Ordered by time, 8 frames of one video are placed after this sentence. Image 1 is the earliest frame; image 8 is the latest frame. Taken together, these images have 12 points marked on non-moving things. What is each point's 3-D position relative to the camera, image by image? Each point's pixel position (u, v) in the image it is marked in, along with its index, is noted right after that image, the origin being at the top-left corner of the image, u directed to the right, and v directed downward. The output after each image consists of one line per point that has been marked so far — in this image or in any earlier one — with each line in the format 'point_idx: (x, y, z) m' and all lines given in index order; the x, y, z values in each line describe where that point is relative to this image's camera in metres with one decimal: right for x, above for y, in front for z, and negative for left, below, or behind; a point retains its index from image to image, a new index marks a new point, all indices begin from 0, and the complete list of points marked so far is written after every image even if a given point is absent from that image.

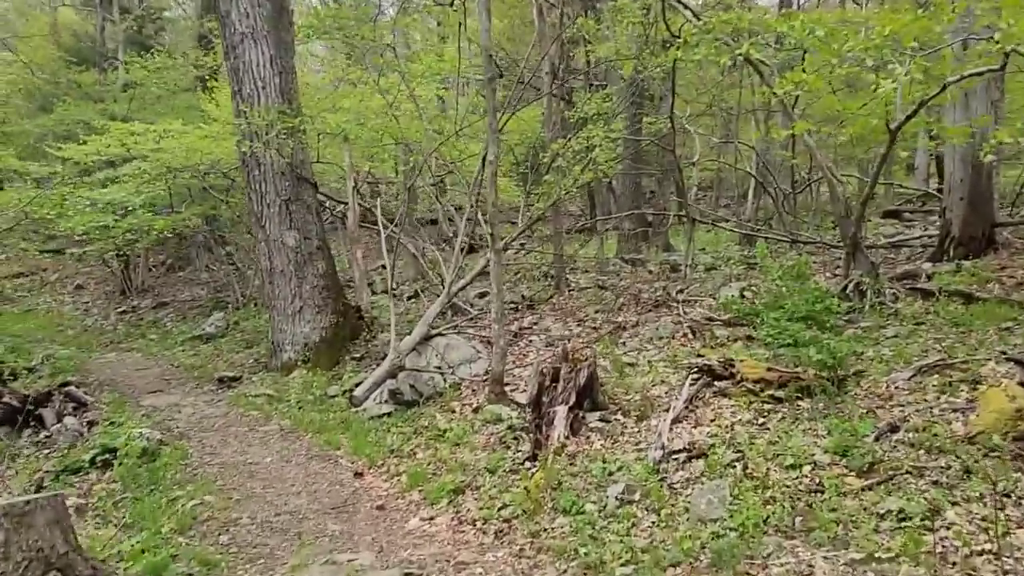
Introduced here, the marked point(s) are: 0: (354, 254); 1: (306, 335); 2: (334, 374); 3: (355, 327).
0: (-2.4, +0.5, +12.3) m
1: (-2.9, -0.7, +11.1) m
2: (-2.4, -1.2, +10.6) m
3: (-2.3, -0.6, +11.6) m
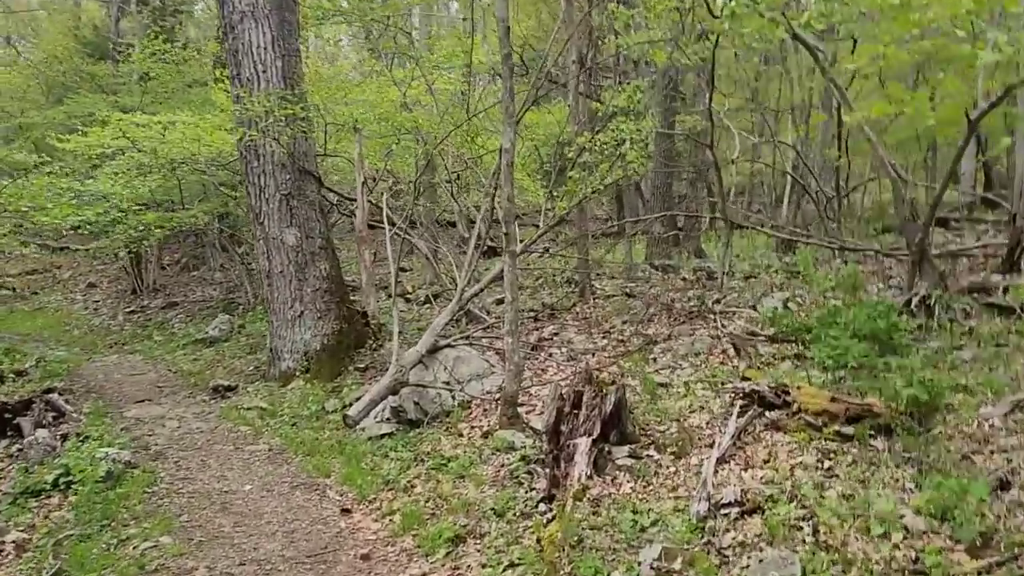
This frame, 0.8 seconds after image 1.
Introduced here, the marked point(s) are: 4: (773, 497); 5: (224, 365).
0: (-2.1, +0.5, +11.4) m
1: (-2.6, -0.7, +10.2) m
2: (-2.2, -1.2, +9.6) m
3: (-2.0, -0.6, +10.6) m
4: (+1.5, -1.2, +4.5) m
5: (-4.6, -1.2, +12.8) m
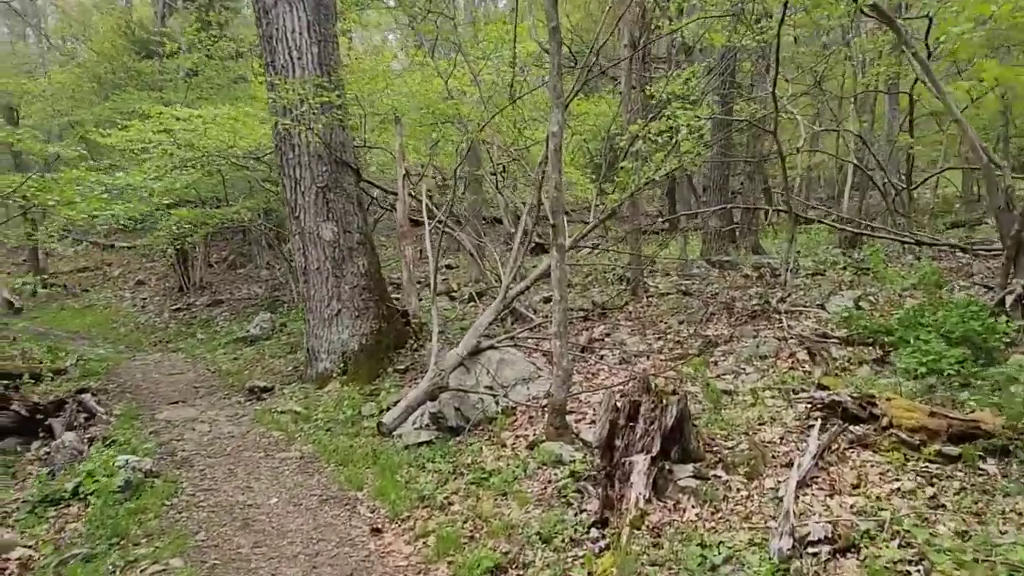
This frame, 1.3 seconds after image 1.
0: (-1.5, +0.5, +10.9) m
1: (-2.1, -0.7, +9.8) m
2: (-1.6, -1.2, +9.2) m
3: (-1.4, -0.6, +10.1) m
4: (+1.7, -1.2, +3.8) m
5: (-3.9, -1.2, +12.4) m
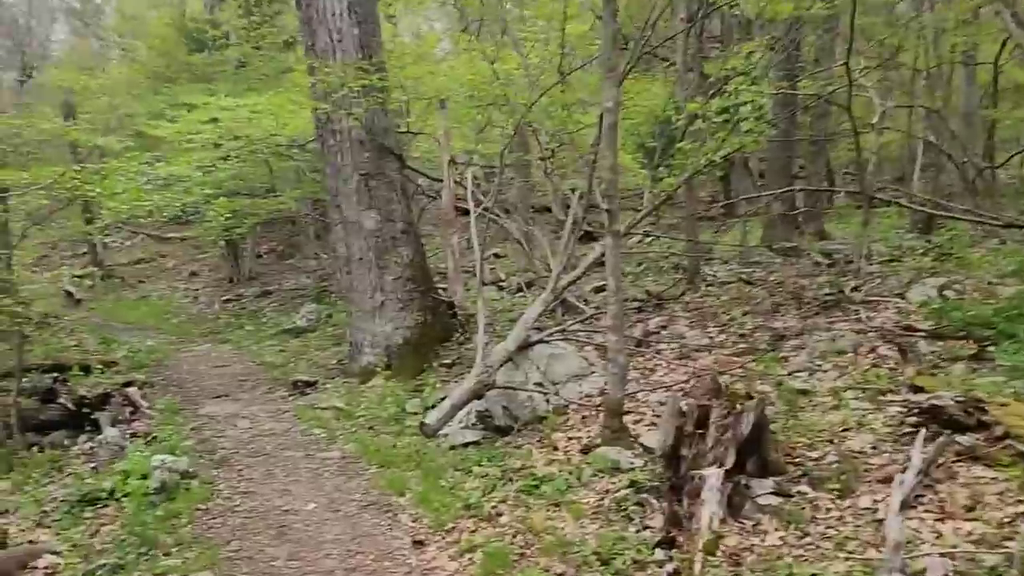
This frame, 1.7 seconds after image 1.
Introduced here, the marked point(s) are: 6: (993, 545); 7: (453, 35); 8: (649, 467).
0: (-0.8, +0.6, +10.4) m
1: (-1.5, -0.6, +9.4) m
2: (-1.0, -1.1, +8.8) m
3: (-0.8, -0.5, +9.7) m
4: (+1.9, -1.1, +3.2) m
5: (-3.1, -1.1, +12.2) m
6: (+2.0, -1.1, +3.4) m
7: (-0.8, +3.6, +11.2) m
8: (+0.9, -1.2, +5.3) m
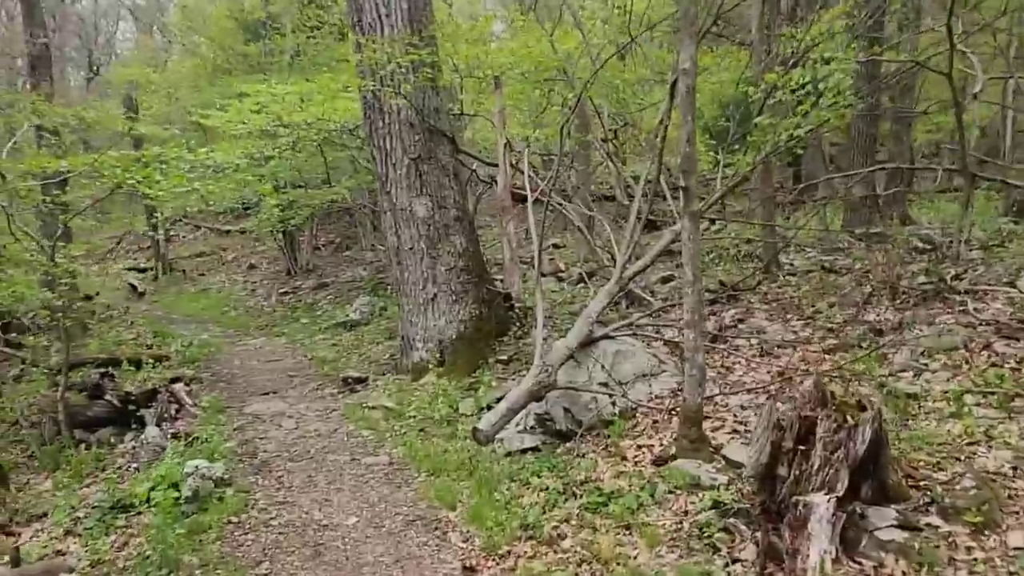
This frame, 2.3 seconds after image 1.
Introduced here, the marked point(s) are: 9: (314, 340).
0: (-0.1, +0.7, +9.8) m
1: (-0.8, -0.5, +8.8) m
2: (-0.4, -1.0, +8.2) m
3: (-0.1, -0.4, +9.1) m
4: (+2.2, -1.1, +2.4) m
5: (-2.2, -0.9, +11.7) m
6: (+2.2, -1.0, +2.6) m
7: (-0.1, +3.7, +10.6) m
8: (+1.3, -1.1, +4.5) m
9: (-3.4, -0.9, +13.8) m
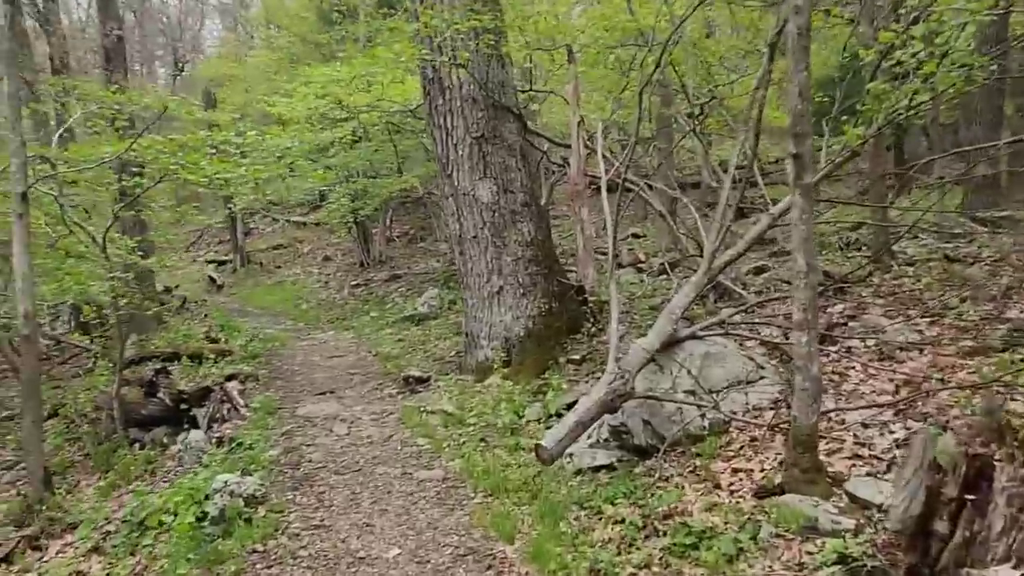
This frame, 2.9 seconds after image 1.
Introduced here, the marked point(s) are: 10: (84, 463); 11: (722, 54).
0: (+0.7, +0.8, +8.9) m
1: (-0.1, -0.4, +8.0) m
2: (+0.2, -0.9, +7.3) m
3: (+0.7, -0.3, +8.2) m
4: (+2.2, -1.1, +1.3) m
5: (-1.2, -0.8, +11.1) m
6: (+2.3, -1.0, +1.5) m
7: (+0.8, +3.8, +9.7) m
8: (+1.6, -1.1, +3.6) m
9: (-2.2, -0.8, +13.2) m
10: (-4.7, -1.9, +8.8) m
11: (+2.4, +2.7, +9.2) m
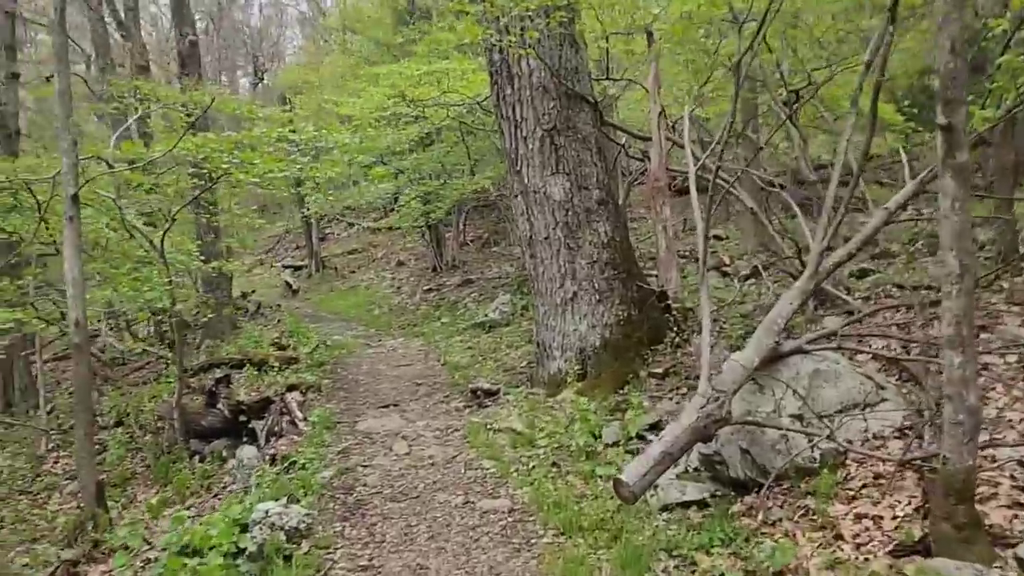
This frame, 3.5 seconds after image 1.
0: (+1.5, +0.8, +8.1) m
1: (+0.6, -0.4, +7.3) m
2: (+0.9, -1.0, +6.6) m
3: (+1.4, -0.4, +7.4) m
4: (+2.3, -1.1, +0.5) m
5: (-0.2, -0.9, +10.4) m
6: (+2.4, -1.0, +0.6) m
7: (+1.7, +3.7, +8.9) m
8: (+1.8, -1.1, +2.7) m
9: (-1.0, -0.9, +12.7) m
10: (-4.0, -2.0, +8.6) m
11: (+3.2, +2.7, +8.3) m
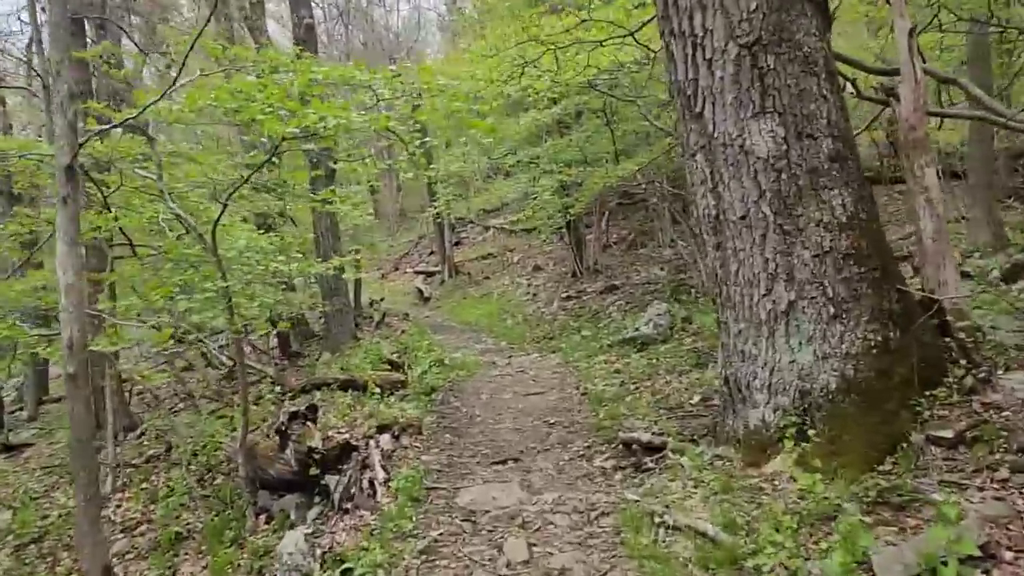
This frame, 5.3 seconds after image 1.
0: (+2.7, +0.7, +5.2) m
1: (+1.7, -0.5, +4.6) m
2: (+1.8, -1.0, +3.8) m
3: (+2.4, -0.4, +4.6) m
4: (+2.1, -1.1, -2.5) m
5: (+1.4, -1.0, +7.8) m
6: (+2.2, -1.0, -2.4) m
7: (+3.0, +3.7, +6.0) m
8: (+2.0, -1.1, -0.2) m
9: (+1.0, -1.0, +10.2) m
10: (-2.6, -2.1, +6.6) m
11: (+4.4, +2.6, +5.1) m
